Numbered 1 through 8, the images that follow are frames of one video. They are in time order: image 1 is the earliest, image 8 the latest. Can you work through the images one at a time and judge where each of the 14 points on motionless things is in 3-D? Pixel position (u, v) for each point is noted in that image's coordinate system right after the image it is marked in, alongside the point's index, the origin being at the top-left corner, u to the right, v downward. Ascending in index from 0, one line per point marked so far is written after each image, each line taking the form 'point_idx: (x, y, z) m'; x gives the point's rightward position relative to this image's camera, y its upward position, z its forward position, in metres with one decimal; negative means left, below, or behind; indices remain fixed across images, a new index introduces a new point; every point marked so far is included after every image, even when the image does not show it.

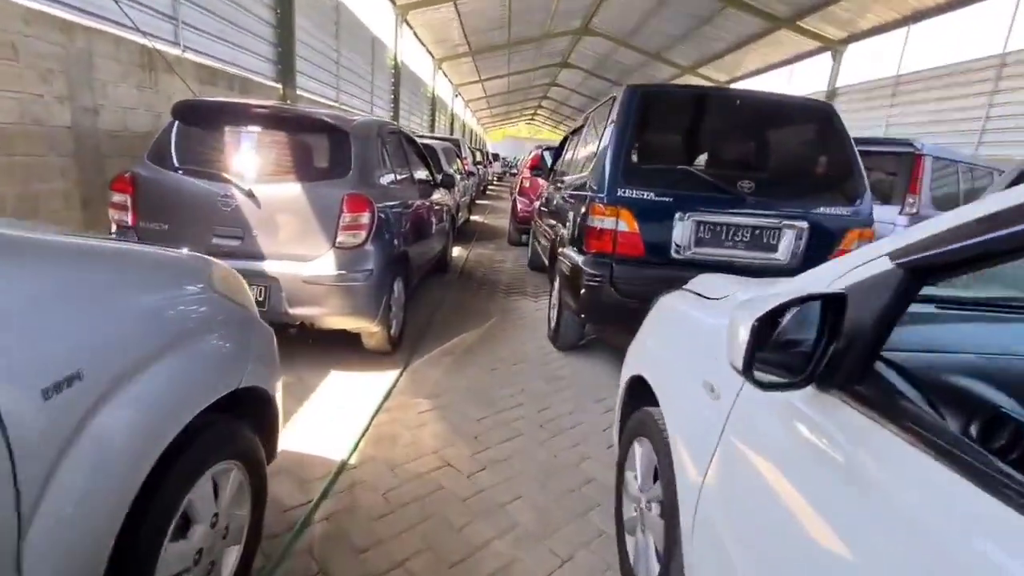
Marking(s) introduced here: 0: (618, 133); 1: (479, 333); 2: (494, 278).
0: (+0.7, +1.1, +3.4) m
1: (-0.3, -0.4, +4.6) m
2: (-0.2, +0.2, +7.0) m
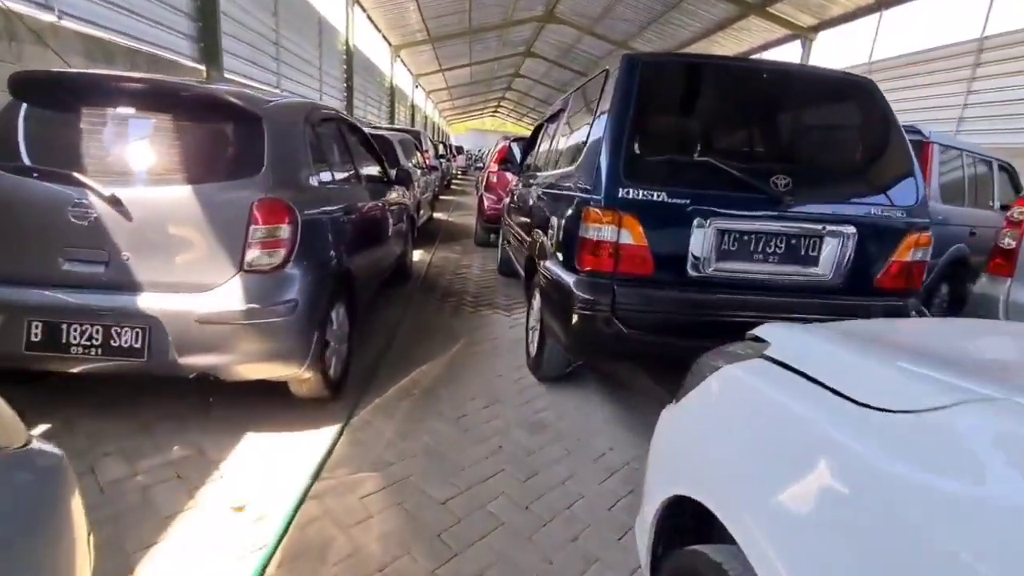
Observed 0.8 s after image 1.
0: (+0.6, +0.9, +2.6) m
1: (-0.5, -0.6, +3.8) m
2: (-0.6, 0.0, +6.2) m
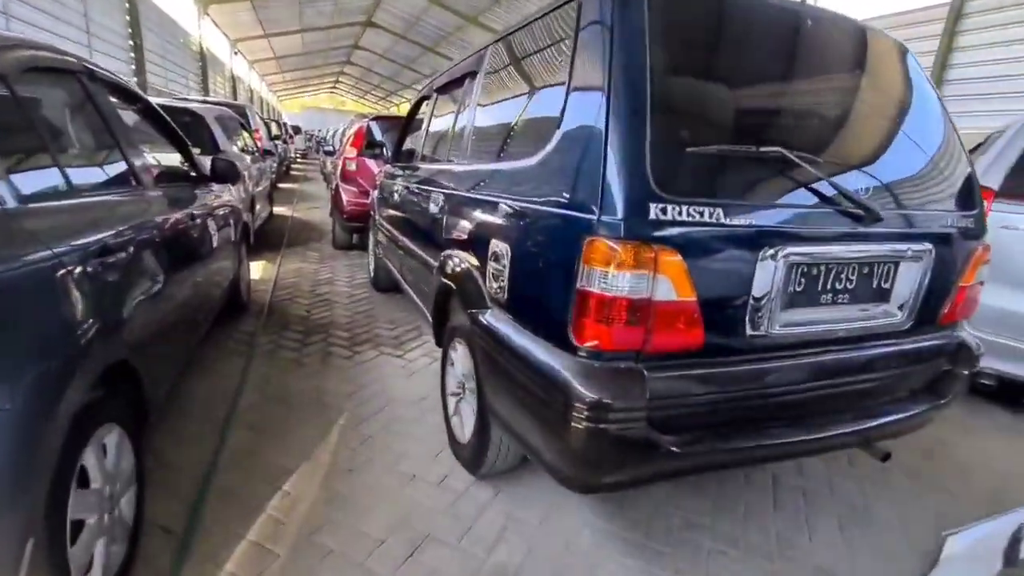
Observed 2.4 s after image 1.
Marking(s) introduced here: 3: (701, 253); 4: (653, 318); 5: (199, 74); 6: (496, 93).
0: (+0.3, +0.7, +1.5) m
1: (-0.9, -0.9, +2.4) m
2: (-1.7, -0.2, +4.6) m
3: (+0.6, +0.1, +1.5) m
4: (+0.4, -0.1, +1.4) m
5: (-10.9, +7.5, +17.1) m
6: (-0.1, +1.0, +2.6) m
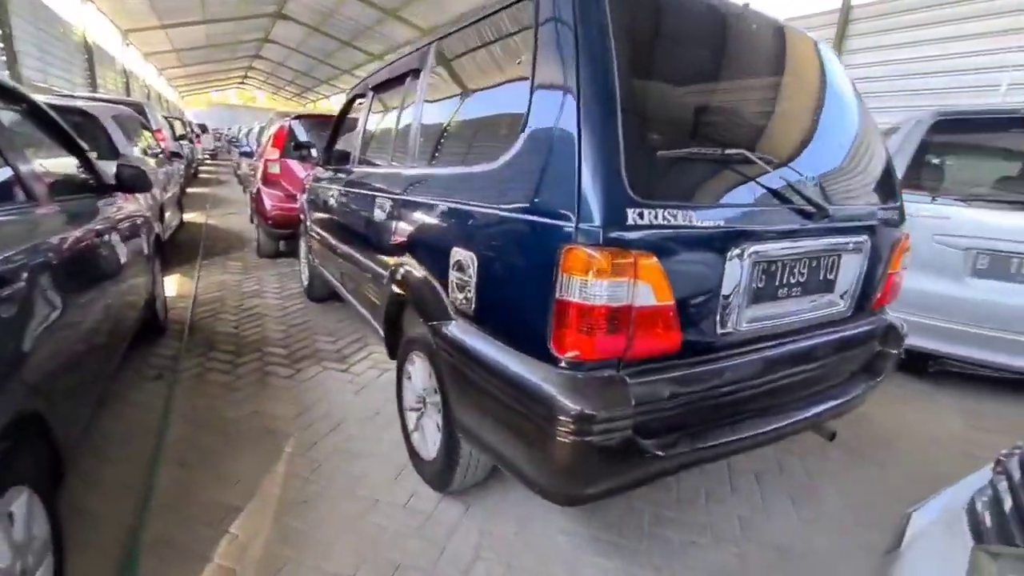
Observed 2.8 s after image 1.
0: (+0.2, +0.7, +1.5) m
1: (-1.1, -1.0, +2.2) m
2: (-2.2, -0.4, +4.3) m
3: (+0.5, +0.1, +1.5) m
4: (+0.3, -0.1, +1.4) m
5: (-13.3, +6.9, +15.4) m
6: (-0.3, +1.0, +2.5) m
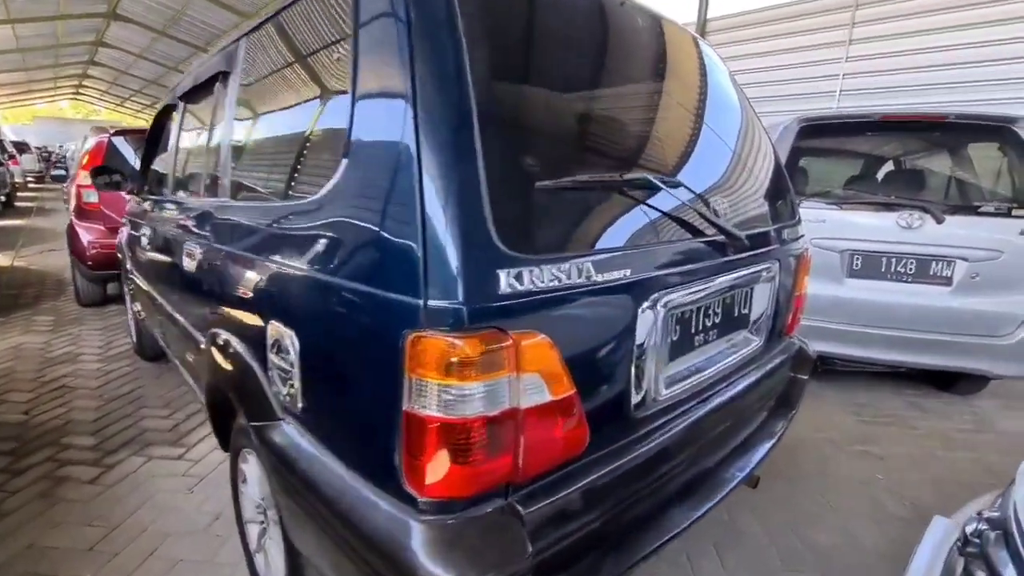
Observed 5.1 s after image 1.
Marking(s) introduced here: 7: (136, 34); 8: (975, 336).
0: (-0.2, +0.5, +1.0) m
1: (-1.5, -1.3, +1.5) m
2: (-3.0, -0.8, +3.3) m
3: (+0.1, -0.1, +1.1) m
4: (0.0, -0.3, +1.0) m
5: (-16.7, +5.2, +12.0) m
6: (-1.0, +0.7, +1.9) m
7: (-15.3, +10.3, +19.9) m
8: (+3.0, -0.3, +3.2) m
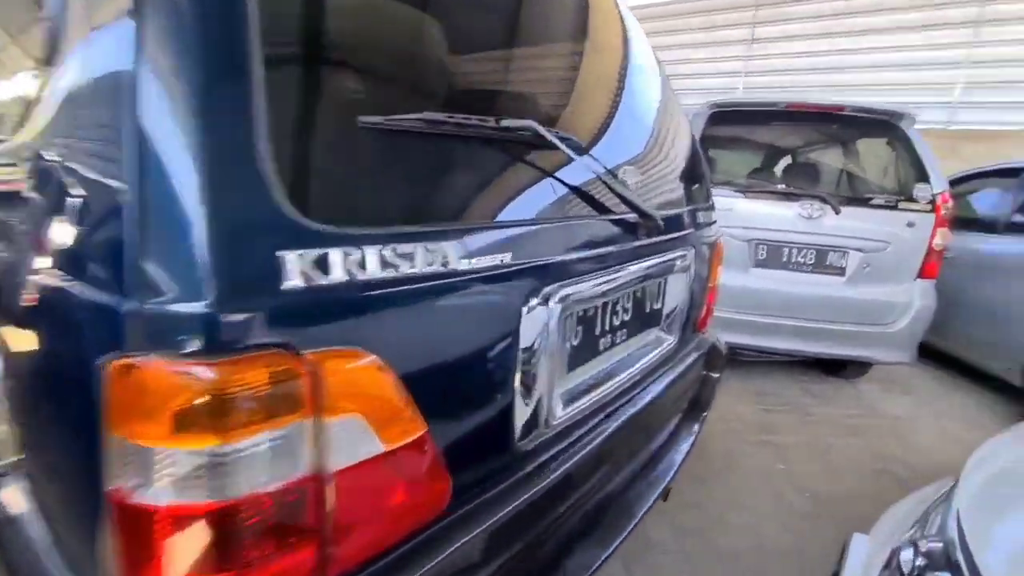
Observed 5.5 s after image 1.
0: (-0.4, +0.5, +0.6) m
1: (-1.8, -1.3, +0.9) m
2: (-3.6, -0.7, +2.4) m
3: (-0.1, -0.1, +0.7) m
4: (-0.2, -0.3, +0.6) m
5: (-18.4, +5.5, +8.7) m
6: (-1.3, +0.8, +1.3) m
7: (-18.3, +10.8, +16.6) m
8: (+2.4, -0.3, +3.3) m
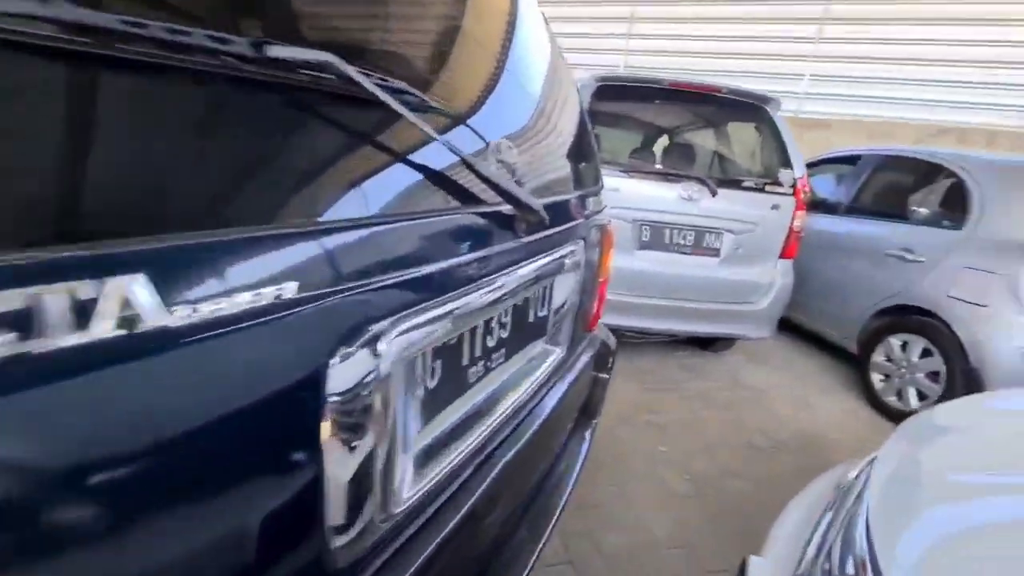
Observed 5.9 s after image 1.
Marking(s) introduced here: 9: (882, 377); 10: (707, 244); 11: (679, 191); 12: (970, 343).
0: (-0.6, +0.4, +0.2) m
1: (-2.0, -1.4, +0.3) m
2: (-4.1, -0.8, +1.3) m
3: (-0.3, -0.1, +0.4) m
4: (-0.4, -0.3, +0.3) m
5: (-20.0, +5.4, +3.8) m
6: (-1.6, +0.7, +0.7) m
7: (-21.7, +11.1, +11.2) m
8: (+1.6, -0.1, +3.5) m
9: (+2.7, -0.7, +3.6) m
10: (+1.3, +0.3, +3.4) m
11: (+1.1, +0.7, +3.3) m
12: (+3.0, -0.3, +3.2) m
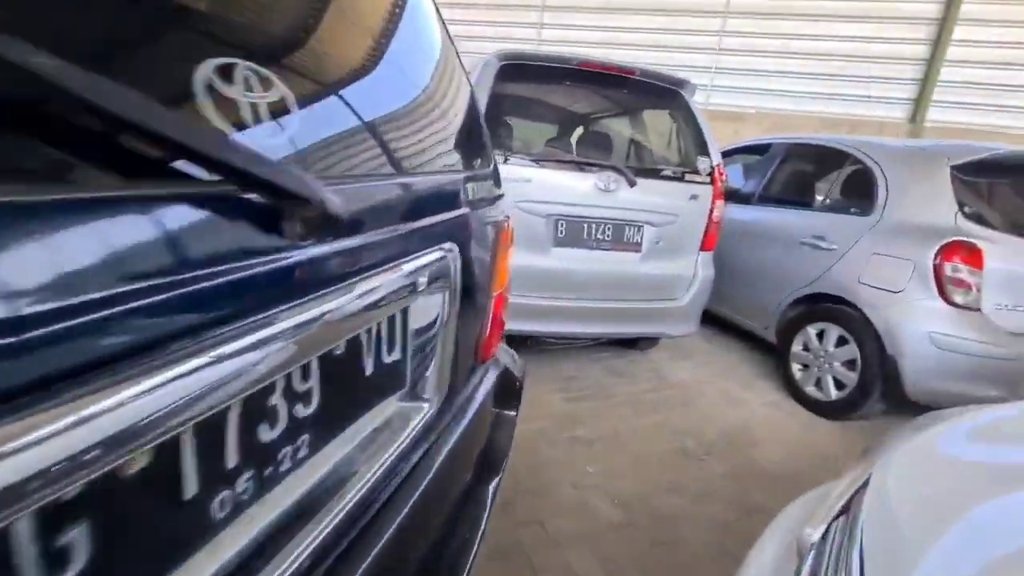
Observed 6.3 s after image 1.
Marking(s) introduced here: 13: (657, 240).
0: (-0.7, +0.3, -0.3) m
1: (-2.0, -1.5, -0.4) m
2: (-4.3, -1.0, +0.3) m
3: (-0.5, -0.2, 0.0) m
4: (-0.5, -0.4, -0.2) m
5: (-20.7, +4.5, +0.5) m
6: (-1.8, +0.6, 0.0) m
7: (-23.6, +10.1, +7.5) m
8: (+1.0, -0.1, +3.3) m
9: (+2.1, -0.6, +3.6) m
10: (+0.7, +0.3, +3.2) m
11: (+0.5, +0.7, +3.0) m
12: (+2.4, -0.3, +3.2) m
13: (+0.9, +0.3, +3.2) m
